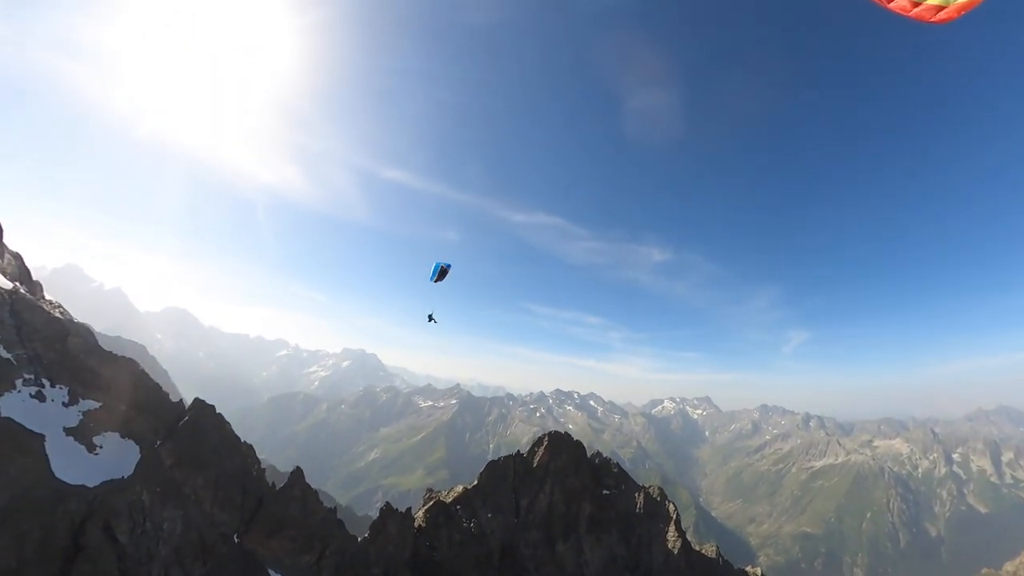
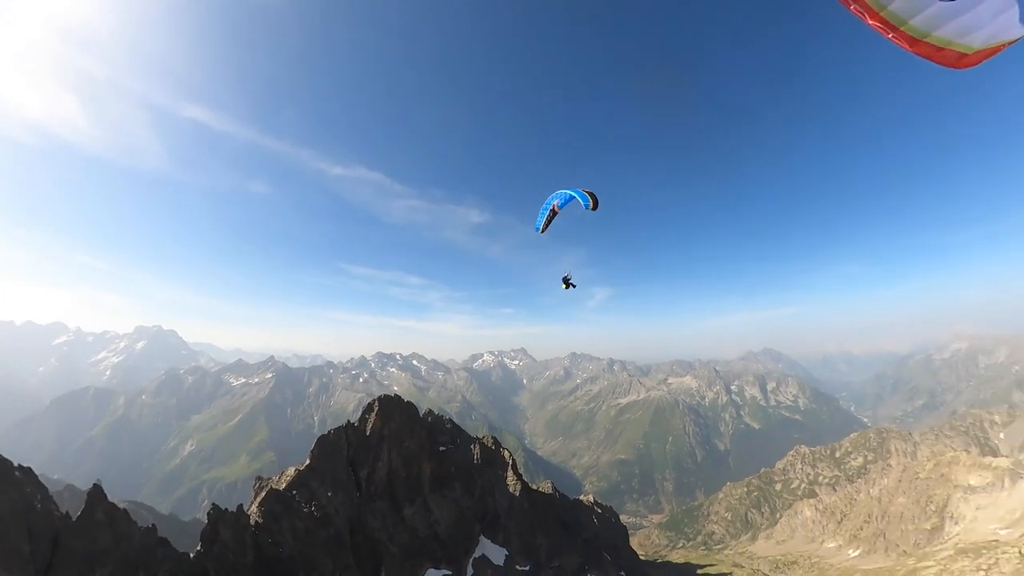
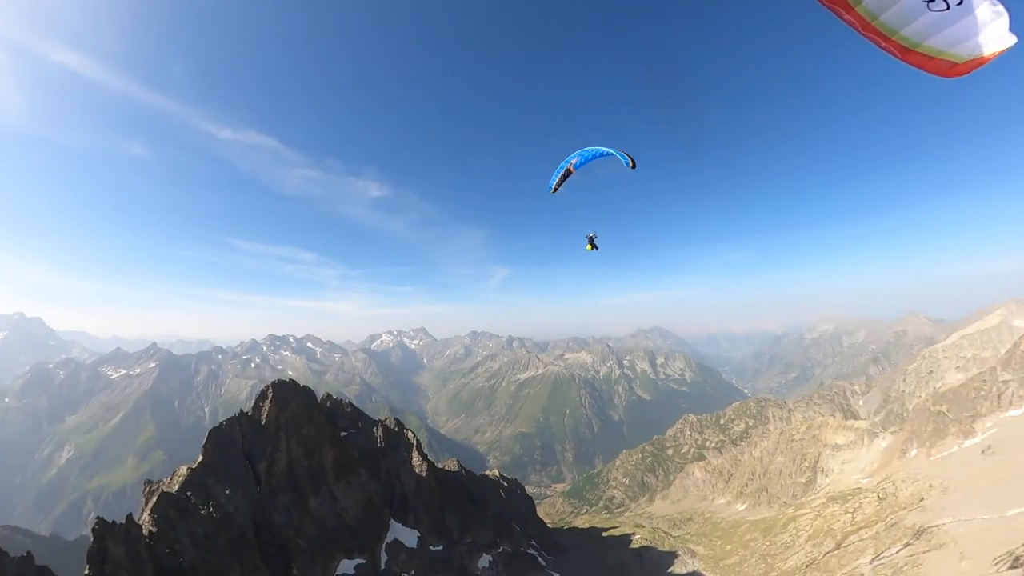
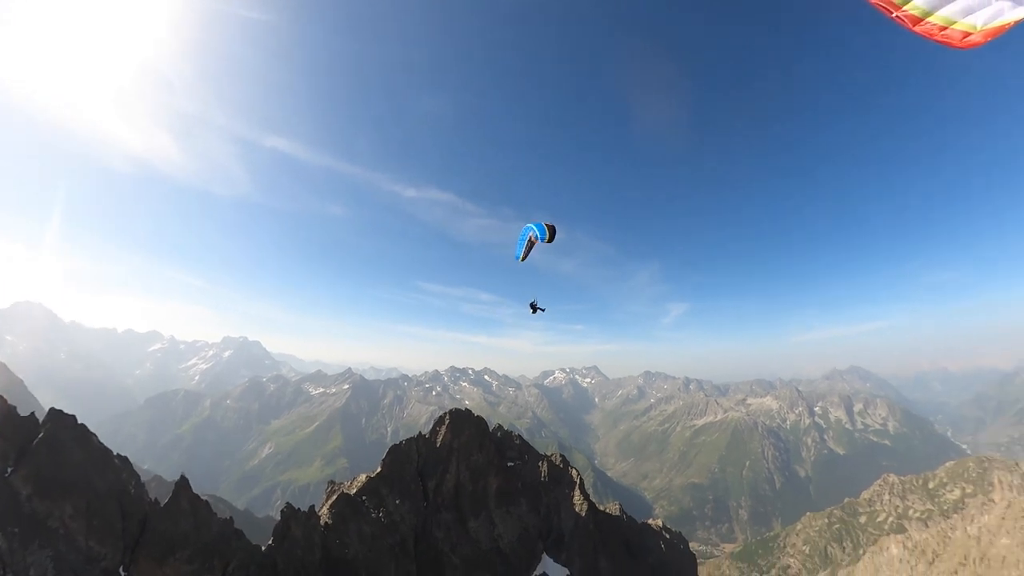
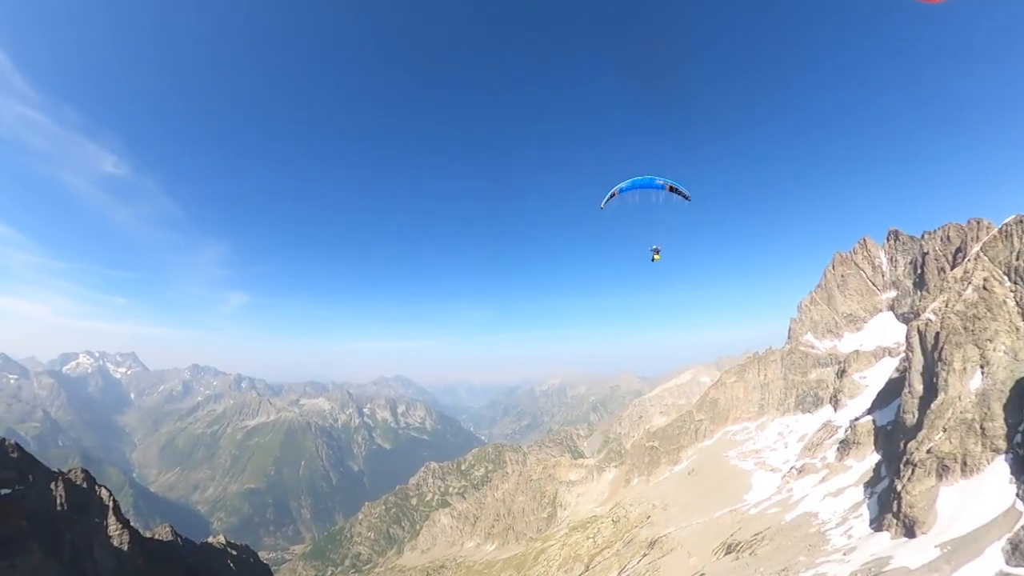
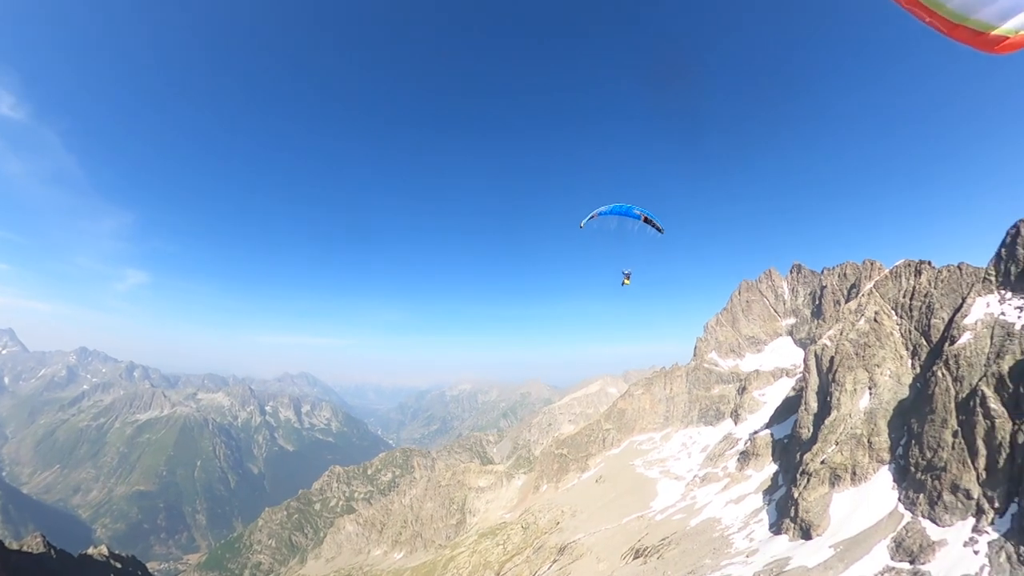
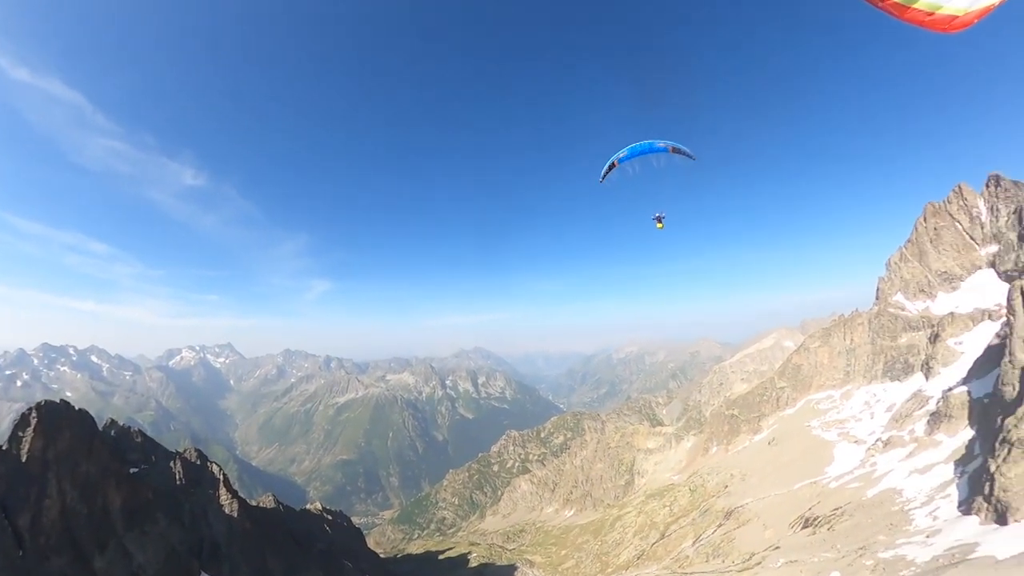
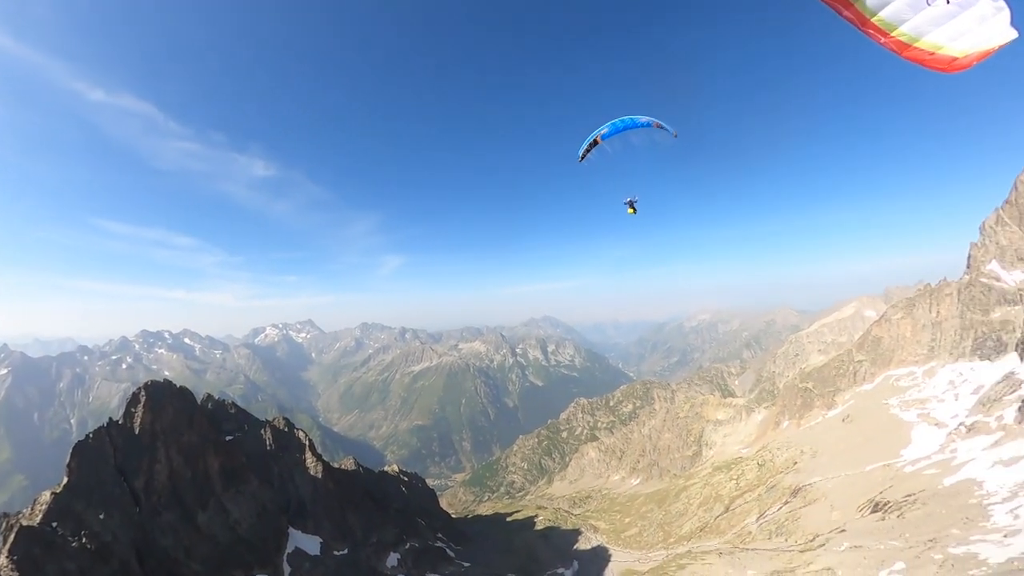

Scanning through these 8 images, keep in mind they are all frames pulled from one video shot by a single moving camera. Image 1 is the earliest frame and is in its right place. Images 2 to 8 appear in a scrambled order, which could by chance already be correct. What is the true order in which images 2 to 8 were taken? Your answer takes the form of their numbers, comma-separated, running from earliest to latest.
4, 2, 3, 8, 7, 5, 6
